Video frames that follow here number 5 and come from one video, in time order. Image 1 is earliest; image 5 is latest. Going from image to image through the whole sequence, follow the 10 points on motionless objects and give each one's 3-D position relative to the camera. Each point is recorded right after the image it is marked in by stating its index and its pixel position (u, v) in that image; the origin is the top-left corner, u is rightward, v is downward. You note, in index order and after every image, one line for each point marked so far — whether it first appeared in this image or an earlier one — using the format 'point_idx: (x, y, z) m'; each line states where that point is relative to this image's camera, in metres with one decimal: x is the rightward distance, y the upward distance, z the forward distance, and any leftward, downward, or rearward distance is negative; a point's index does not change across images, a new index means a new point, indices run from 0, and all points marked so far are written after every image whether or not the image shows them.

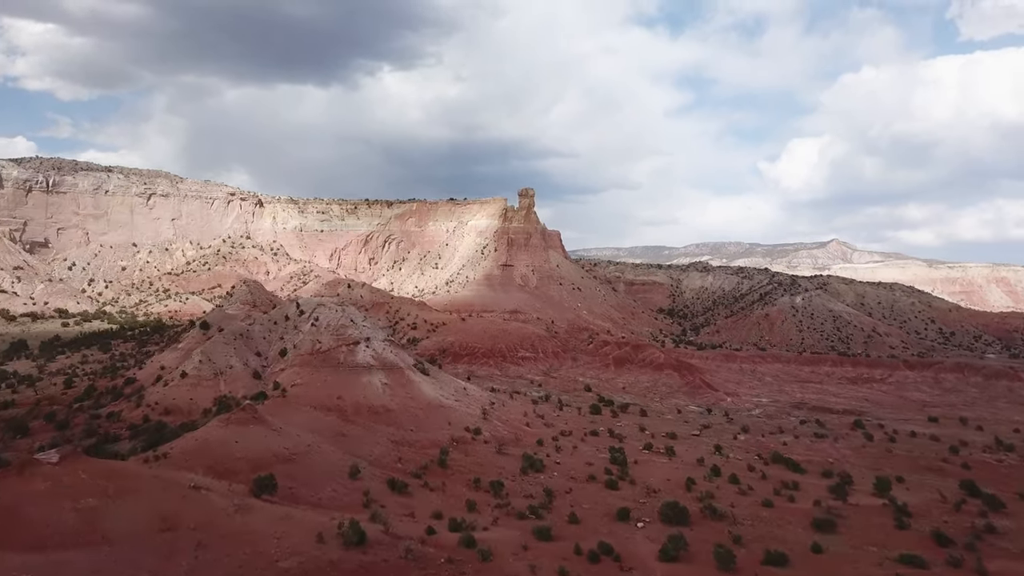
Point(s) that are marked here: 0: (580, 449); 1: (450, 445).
0: (+1.6, -3.9, +19.2) m
1: (-1.4, -3.5, +17.8) m
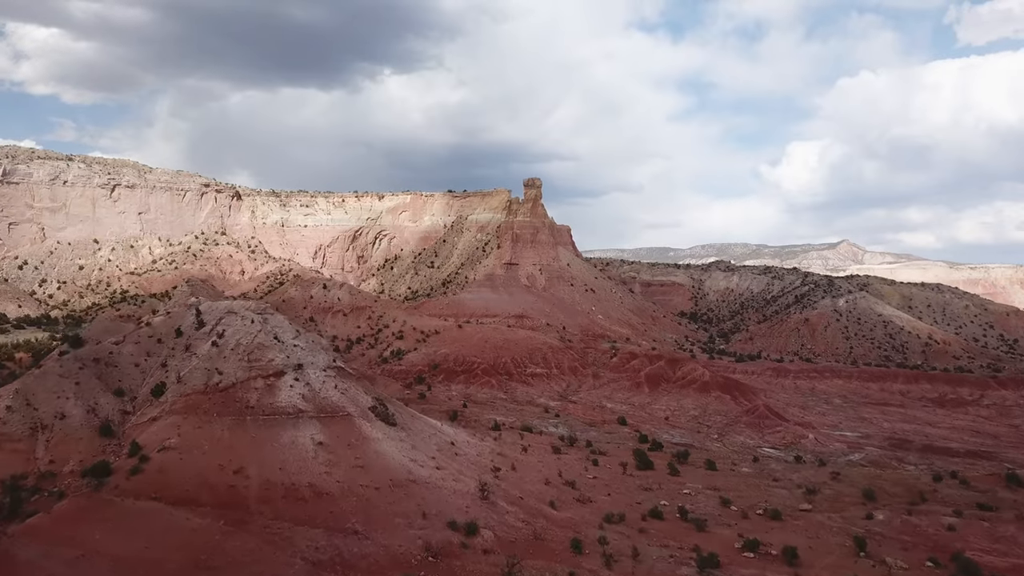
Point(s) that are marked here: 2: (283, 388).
0: (+1.9, -3.8, +11.3) m
1: (-1.1, -3.5, +9.9) m
2: (-3.7, -1.6, +13.1) m
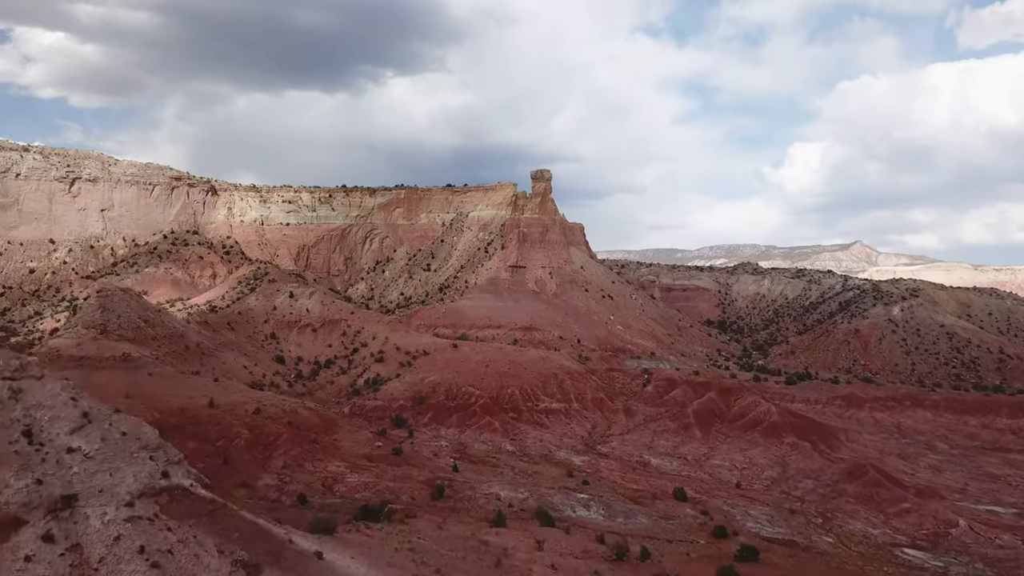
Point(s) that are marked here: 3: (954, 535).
0: (+2.0, -4.2, +3.8) m
1: (-1.0, -3.8, +2.5) m
2: (-3.6, -1.9, +5.7) m
3: (+8.5, -4.8, +15.5) m
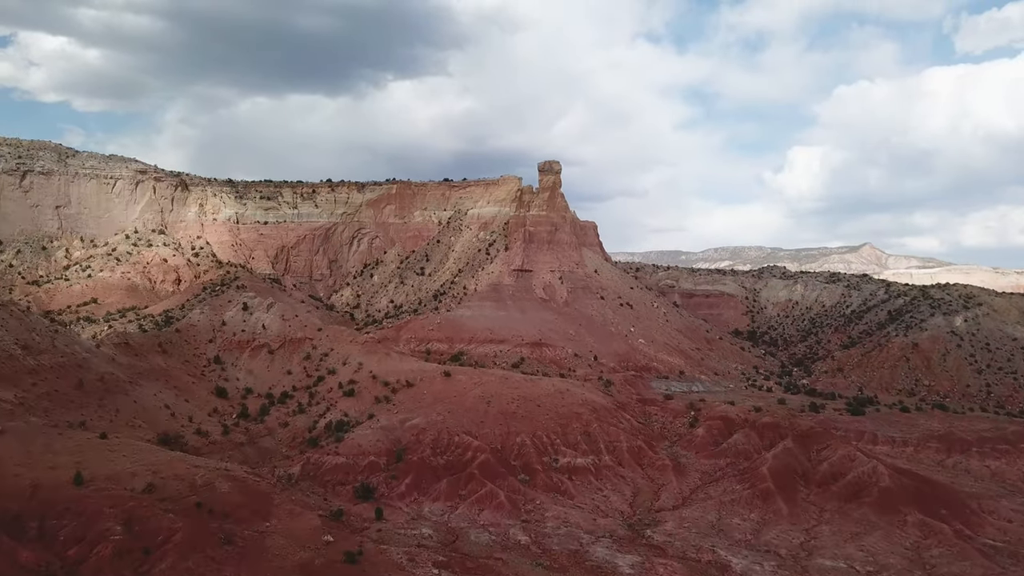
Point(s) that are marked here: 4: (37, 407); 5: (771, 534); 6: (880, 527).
0: (+2.3, -4.4, -2.9) m
1: (-0.8, -4.1, -4.2) m
2: (-3.4, -2.2, -1.1) m
3: (+8.8, -5.1, +8.7) m
4: (-9.8, -2.4, +16.6) m
5: (+5.1, -4.8, +15.9) m
6: (+7.4, -4.8, +16.3) m
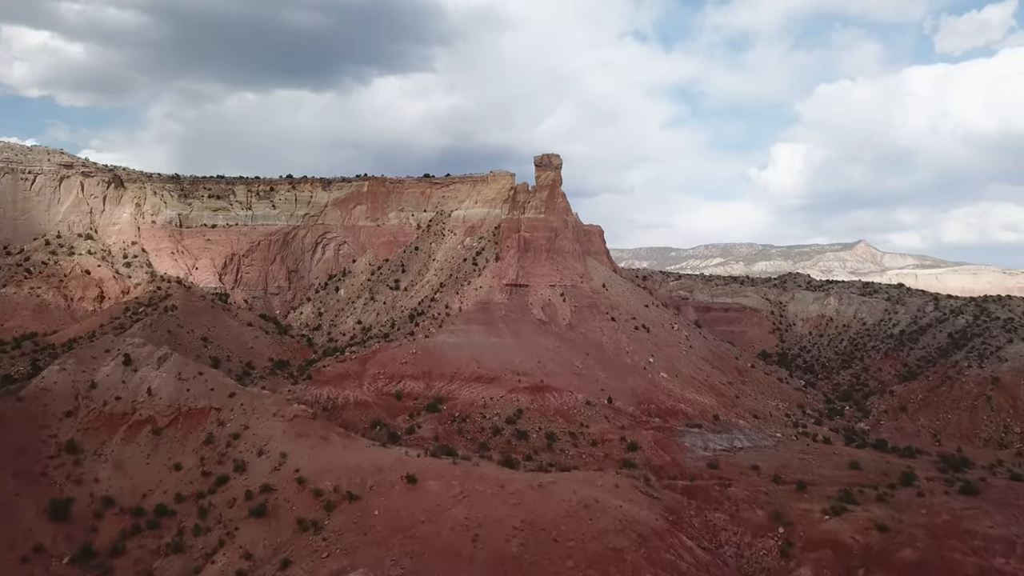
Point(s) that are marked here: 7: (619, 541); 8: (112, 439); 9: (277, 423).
0: (+2.7, -5.7, -11.0) m
1: (-0.3, -5.3, -12.3) m
2: (-3.0, -3.5, -9.2) m
3: (+9.0, -6.3, +0.7) m
4: (-9.7, -3.6, +8.3) m
5: (+5.2, -5.9, +7.8) m
6: (+7.6, -5.9, +8.3) m
7: (+1.9, -4.4, +14.1) m
8: (-8.7, -3.2, +17.5) m
9: (-5.1, -2.9, +17.8) m
